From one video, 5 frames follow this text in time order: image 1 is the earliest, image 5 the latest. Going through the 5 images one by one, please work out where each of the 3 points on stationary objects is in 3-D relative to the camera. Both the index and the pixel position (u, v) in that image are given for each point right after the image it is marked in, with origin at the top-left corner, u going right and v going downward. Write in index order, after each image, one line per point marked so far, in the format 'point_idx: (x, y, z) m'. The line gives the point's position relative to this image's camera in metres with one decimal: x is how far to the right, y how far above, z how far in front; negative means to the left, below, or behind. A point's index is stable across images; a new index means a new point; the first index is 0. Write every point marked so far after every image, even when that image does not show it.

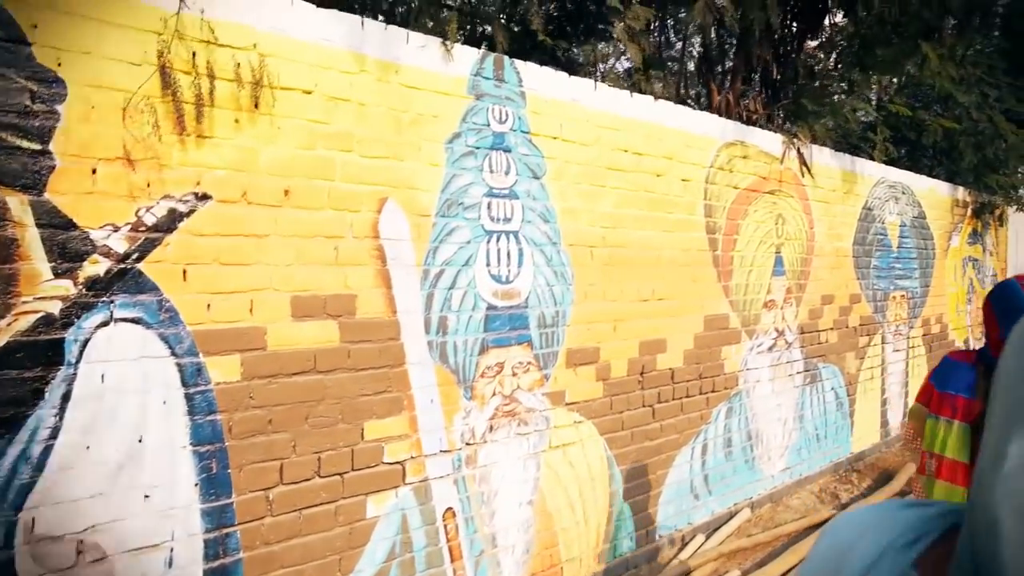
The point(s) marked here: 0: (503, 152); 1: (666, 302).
0: (0.0, +0.7, +3.0) m
1: (+0.9, -0.1, +3.8) m
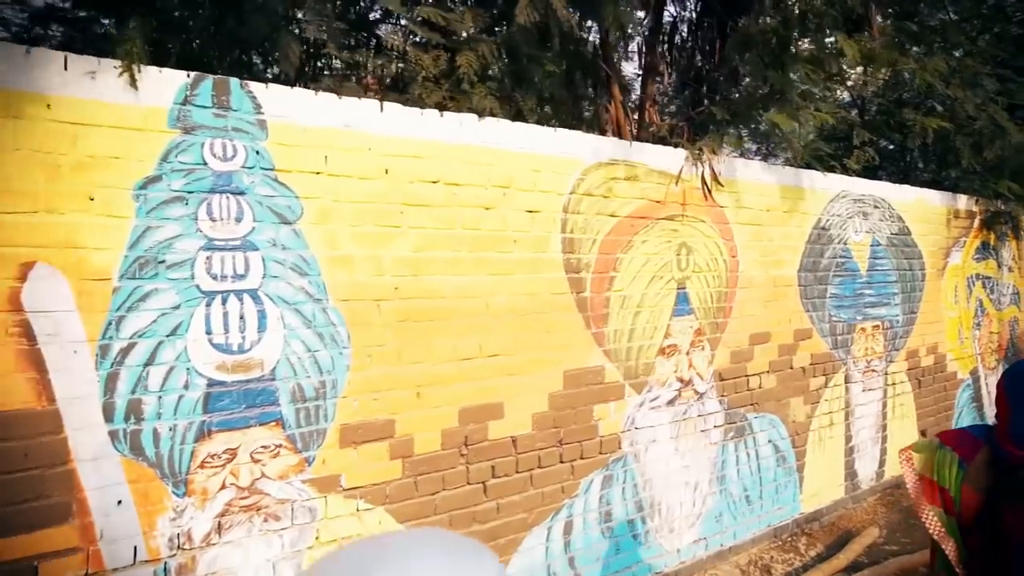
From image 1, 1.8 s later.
0: (-1.1, +0.4, +2.4) m
1: (0.0, -0.4, +3.2) m
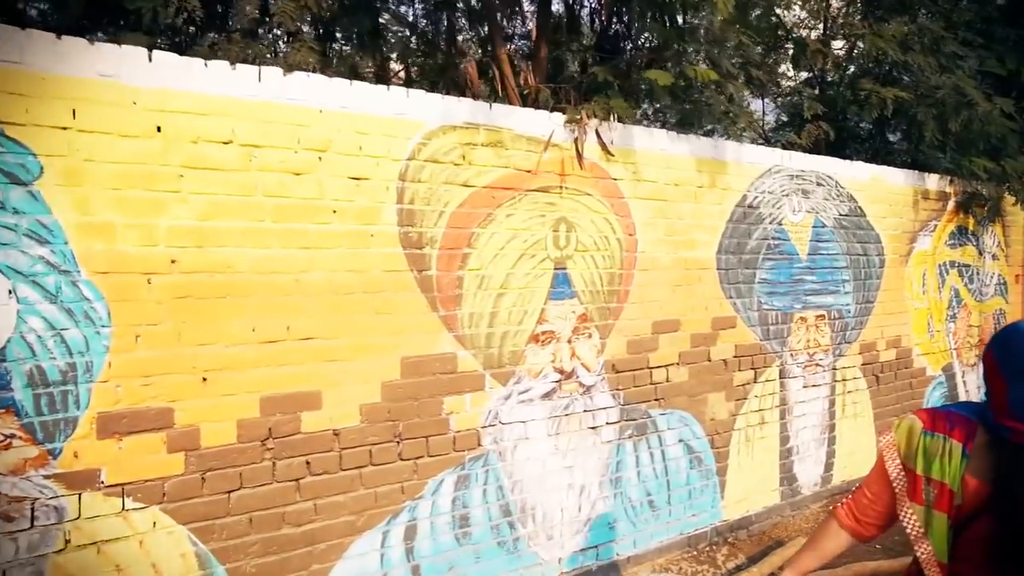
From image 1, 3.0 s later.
0: (-2.0, +0.5, +2.1) m
1: (-0.9, -0.3, +2.8) m
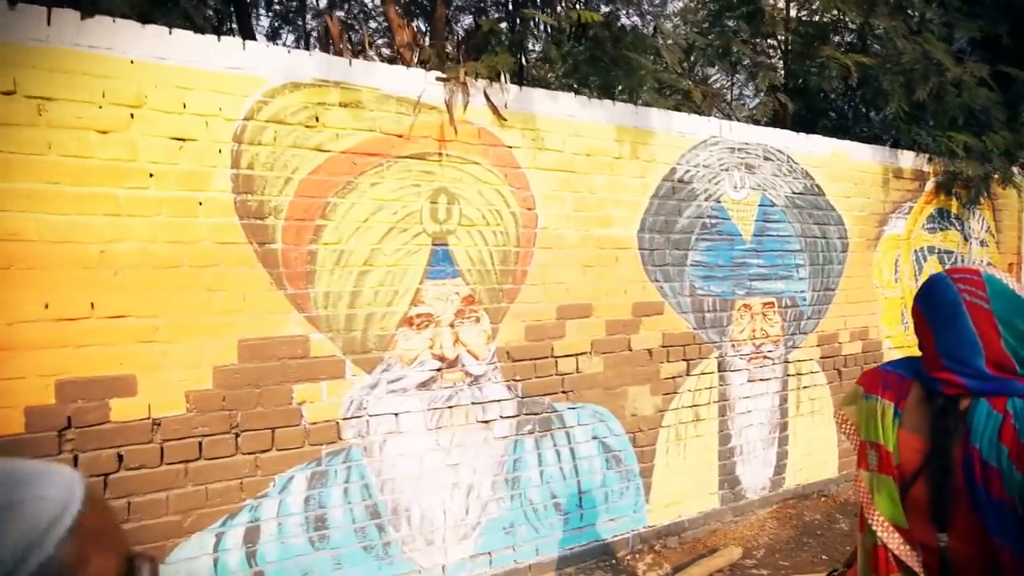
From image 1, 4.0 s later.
0: (-2.7, +0.6, +1.9) m
1: (-1.6, -0.1, +2.5) m
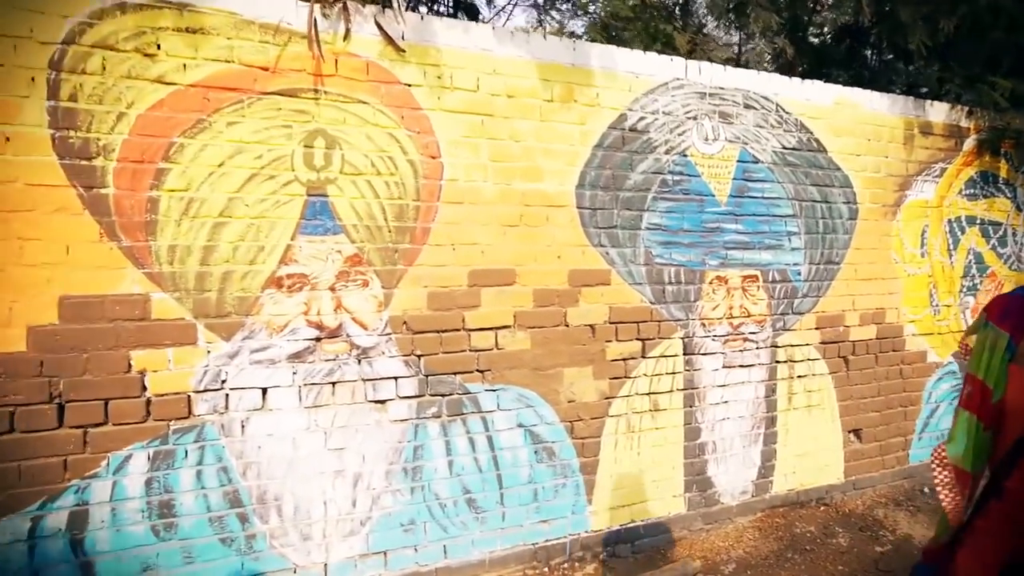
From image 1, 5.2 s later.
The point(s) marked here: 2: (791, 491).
0: (-3.3, +0.8, +1.7) m
1: (-2.2, +0.1, +2.2) m
2: (+1.9, -1.4, +4.1) m
